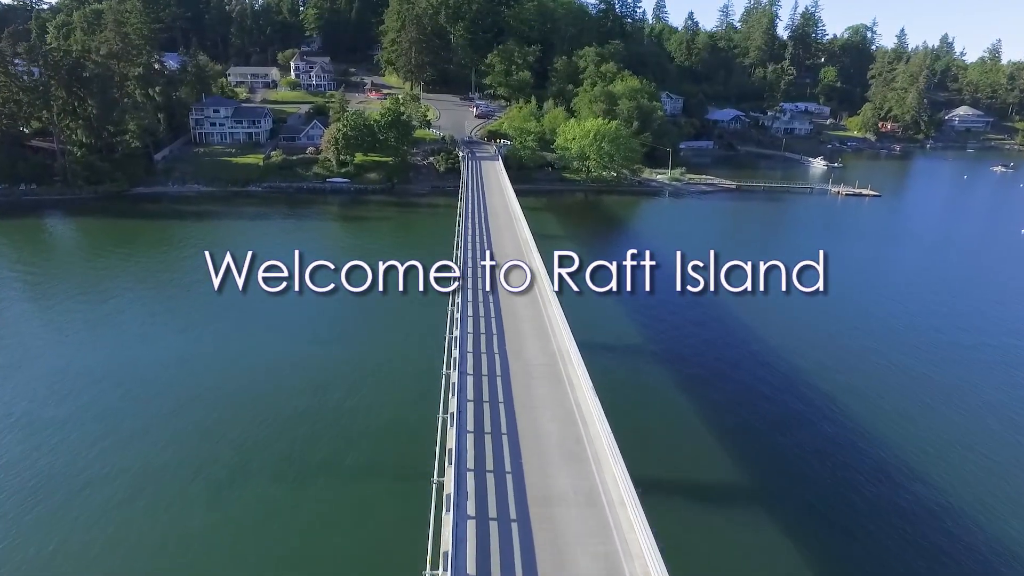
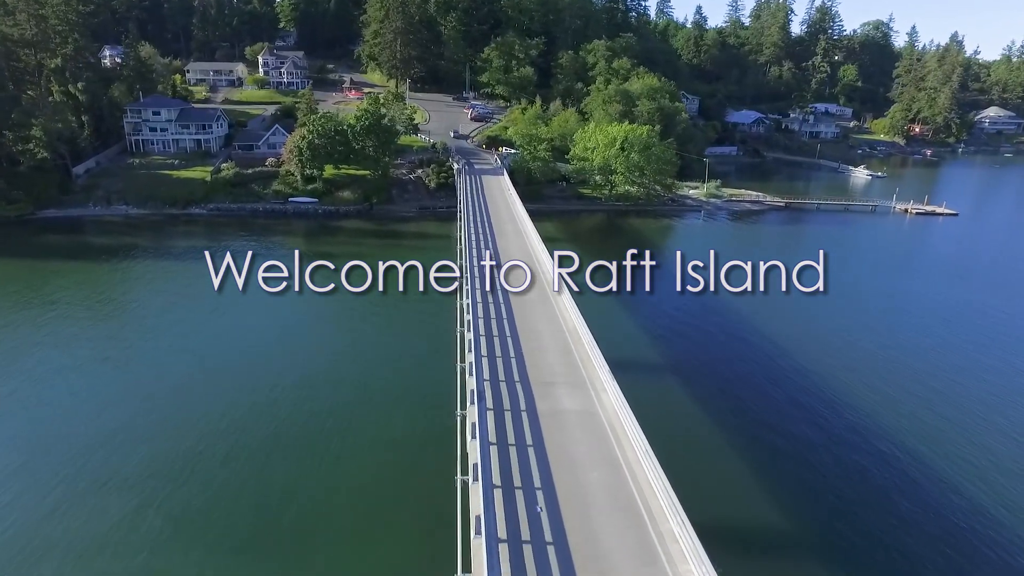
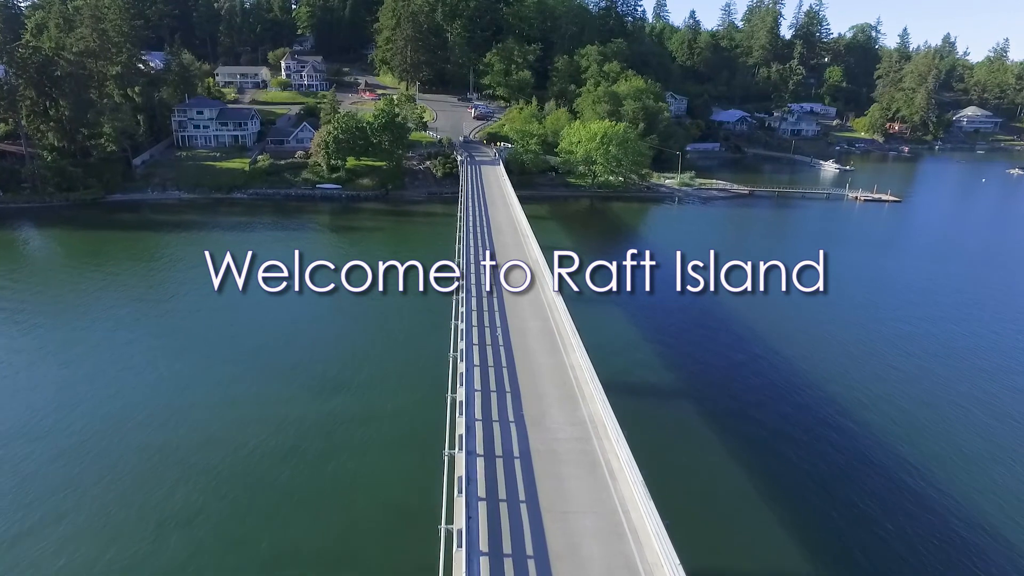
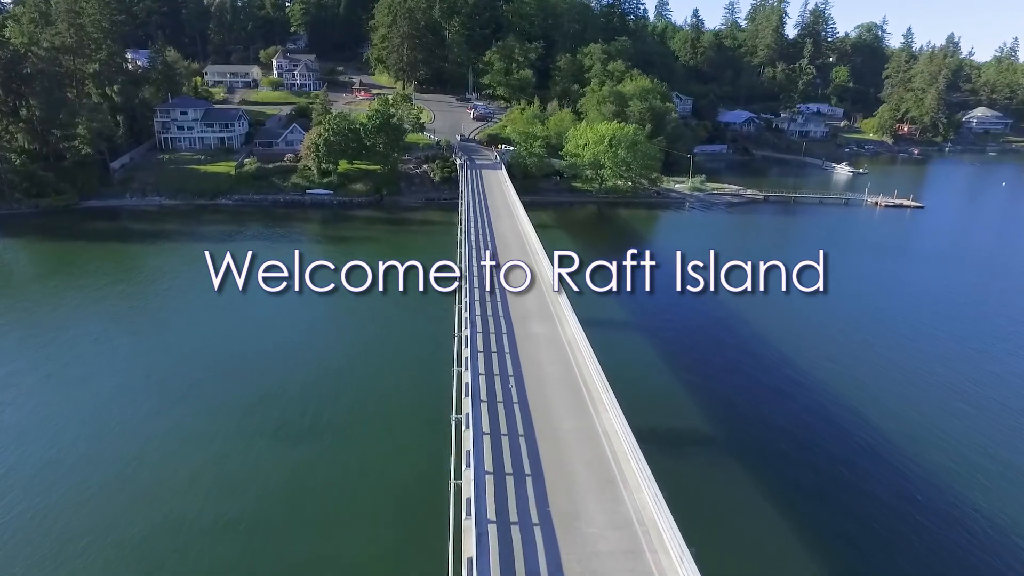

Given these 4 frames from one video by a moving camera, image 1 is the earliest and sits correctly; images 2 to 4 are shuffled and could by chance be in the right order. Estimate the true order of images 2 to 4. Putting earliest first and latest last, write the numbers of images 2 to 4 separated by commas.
3, 4, 2
